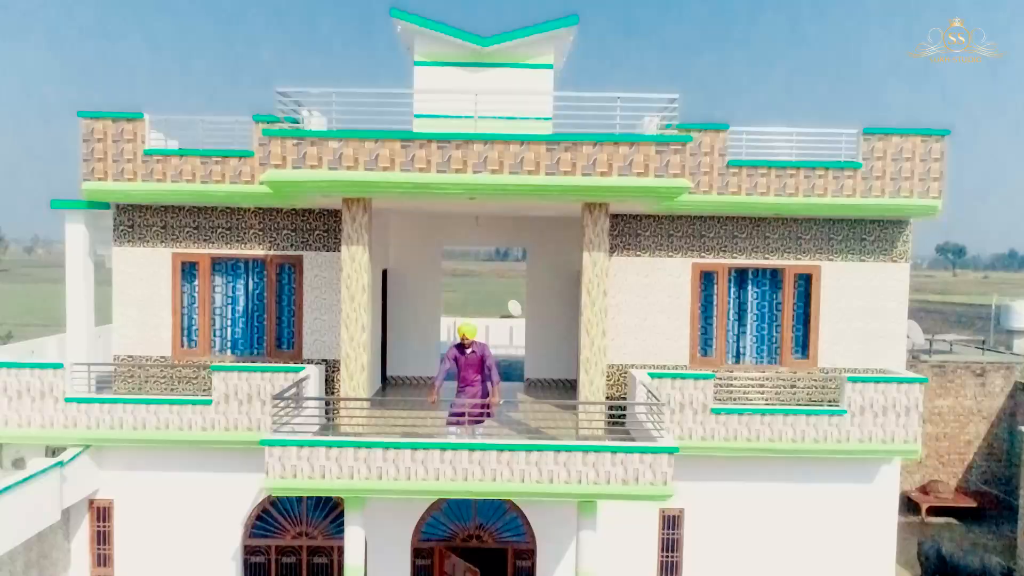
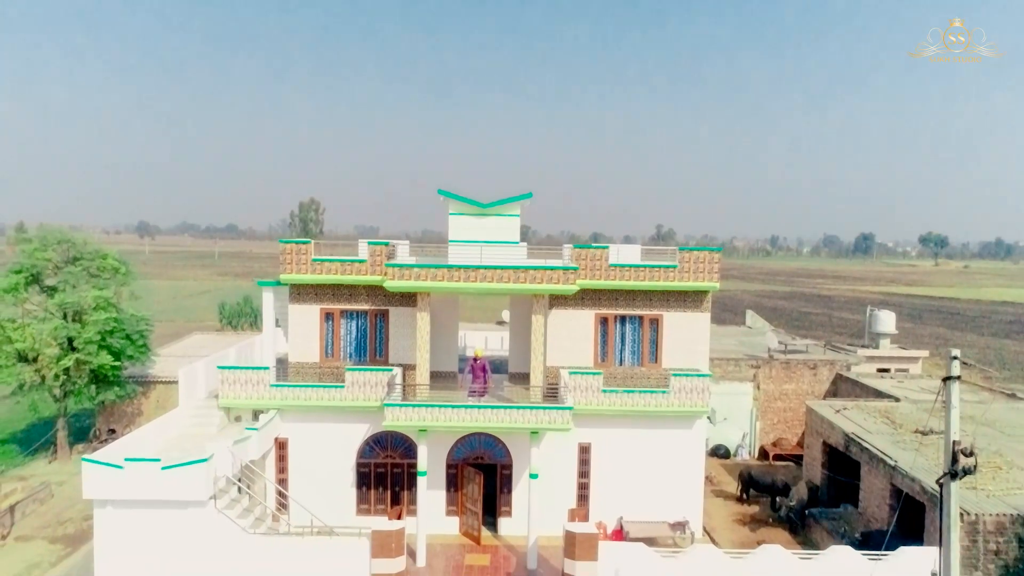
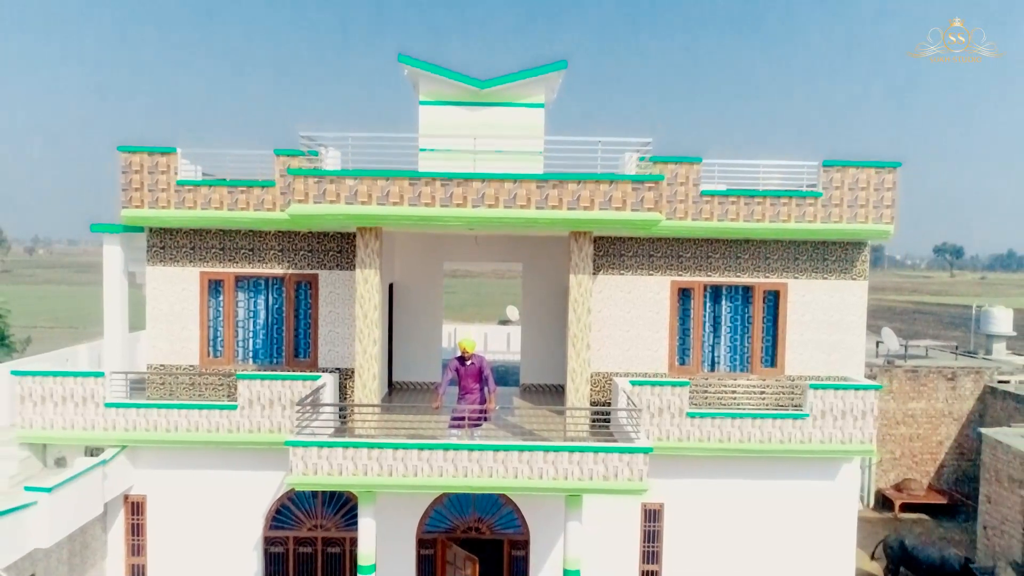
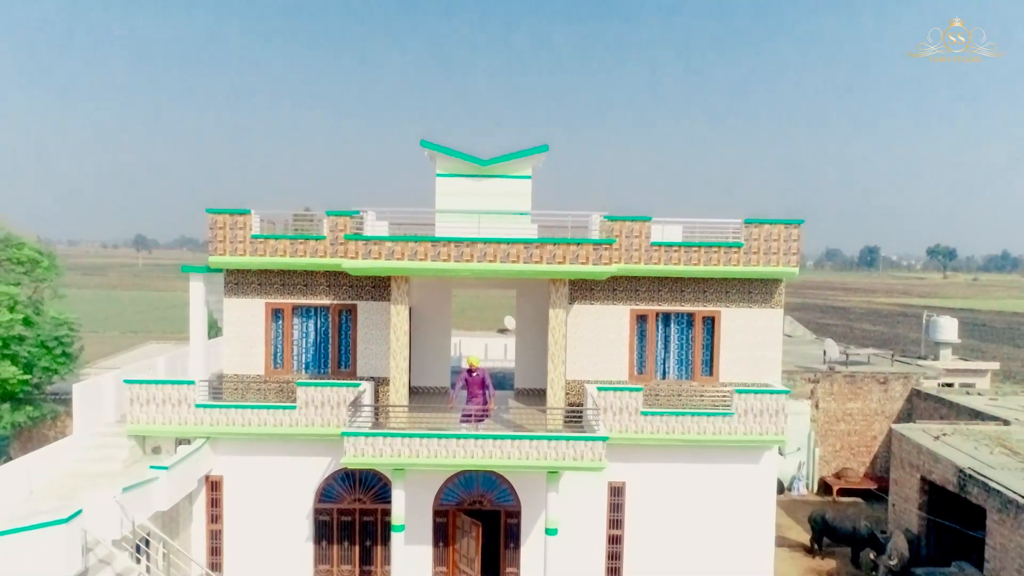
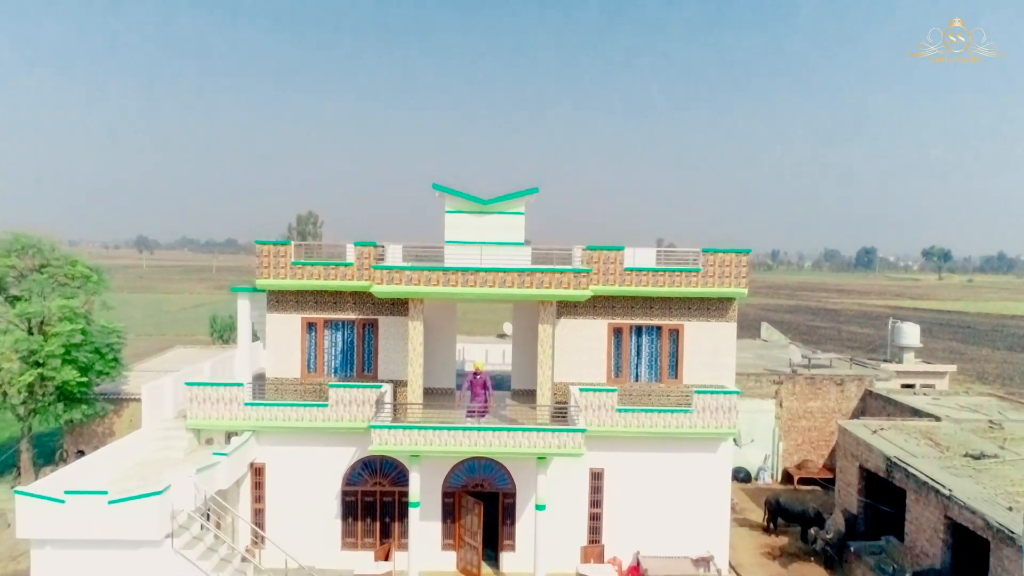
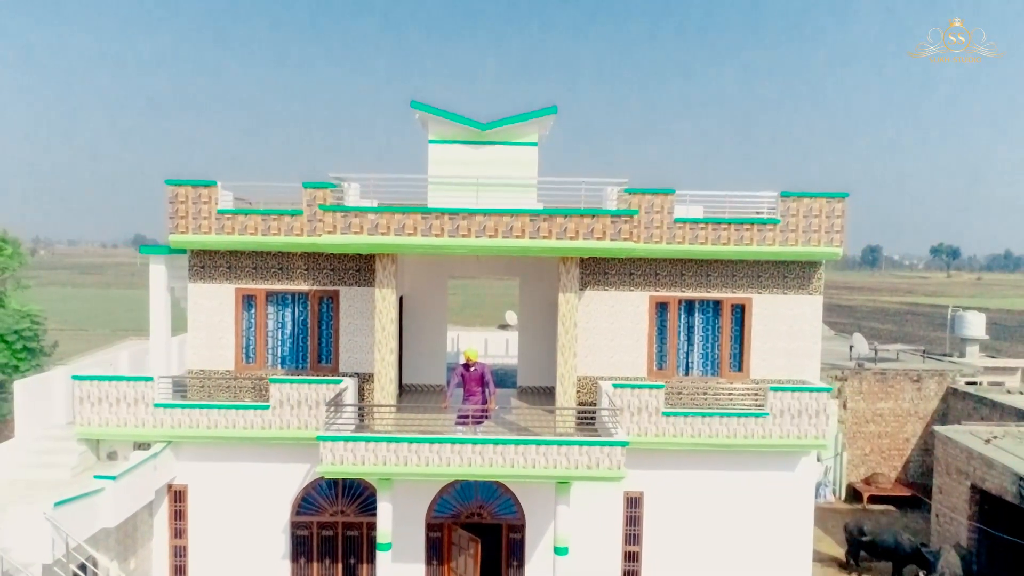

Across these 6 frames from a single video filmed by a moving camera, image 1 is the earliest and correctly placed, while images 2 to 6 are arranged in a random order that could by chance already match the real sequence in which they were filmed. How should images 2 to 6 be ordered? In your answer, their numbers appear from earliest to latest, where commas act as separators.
3, 6, 4, 5, 2
